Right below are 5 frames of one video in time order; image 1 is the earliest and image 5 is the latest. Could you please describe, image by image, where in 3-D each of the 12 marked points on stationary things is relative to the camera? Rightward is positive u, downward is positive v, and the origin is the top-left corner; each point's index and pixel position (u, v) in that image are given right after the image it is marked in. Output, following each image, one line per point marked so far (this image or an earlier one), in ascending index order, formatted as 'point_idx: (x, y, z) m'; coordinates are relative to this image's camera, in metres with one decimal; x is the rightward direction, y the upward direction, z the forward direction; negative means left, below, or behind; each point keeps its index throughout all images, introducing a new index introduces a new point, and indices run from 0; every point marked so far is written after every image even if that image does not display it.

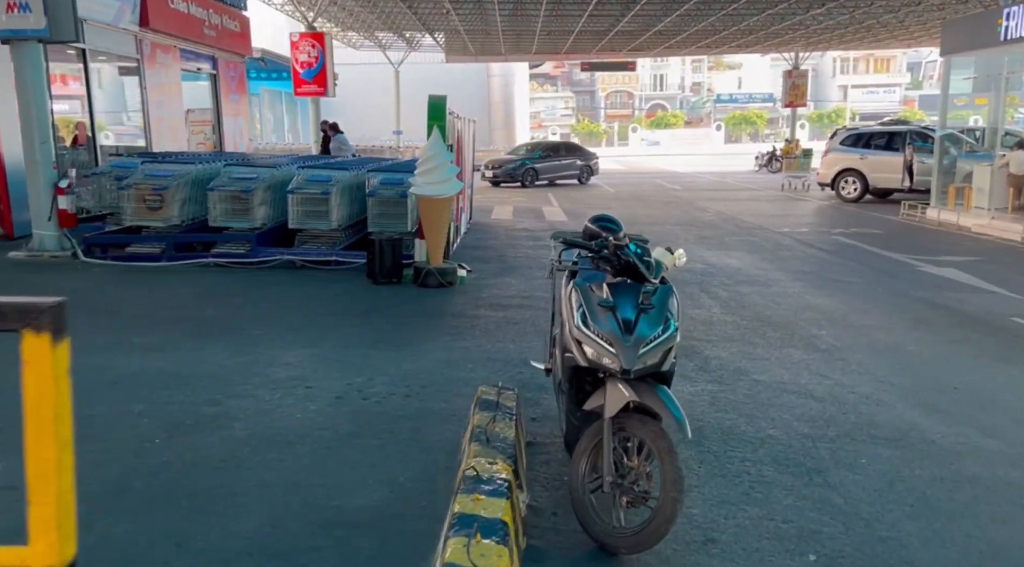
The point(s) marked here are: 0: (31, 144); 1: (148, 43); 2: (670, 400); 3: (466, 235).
0: (-5.4, +1.6, +8.7) m
1: (-6.7, +4.5, +14.3) m
2: (+0.6, -0.5, +3.2) m
3: (-0.8, +0.8, +13.1) m
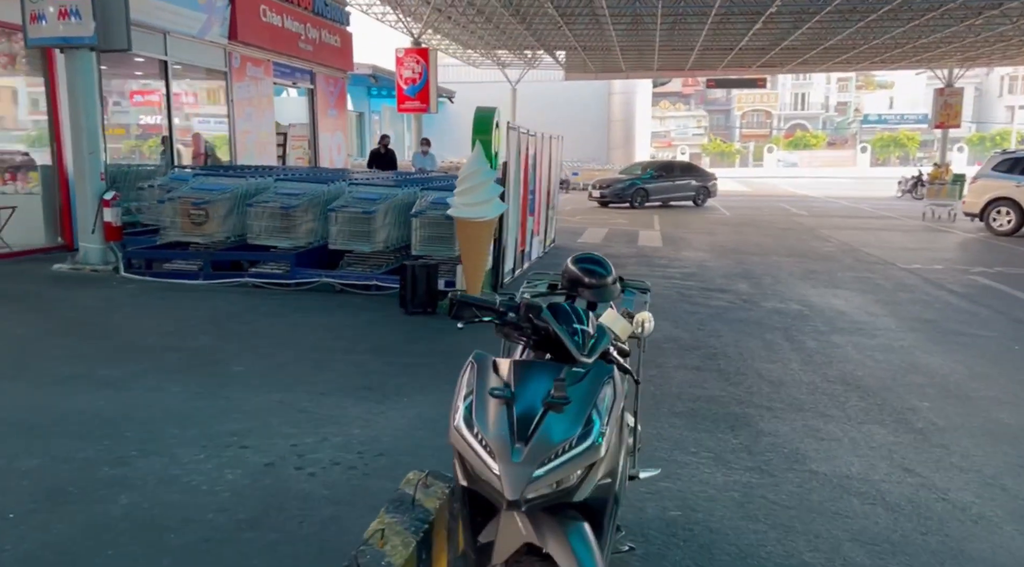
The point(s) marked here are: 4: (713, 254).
0: (-4.8, +1.4, +8.6) m
1: (-5.0, +4.2, +14.4) m
2: (+0.2, -0.7, +2.1) m
3: (+0.4, +0.3, +12.2) m
4: (+3.8, +0.6, +14.6) m
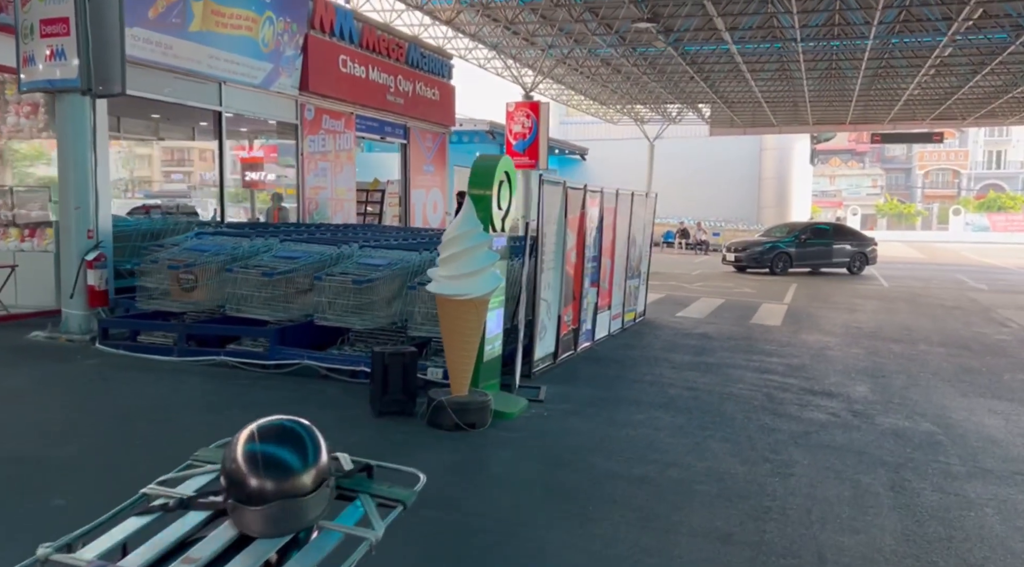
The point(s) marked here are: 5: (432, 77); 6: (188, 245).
0: (-4.5, +0.7, +7.8) m
1: (-3.5, +3.1, +13.7) m
2: (-1.0, -1.0, +0.3) m
3: (+1.3, -0.8, +10.2) m
4: (+5.0, -0.8, +11.9) m
5: (-1.8, +4.6, +17.4) m
6: (-3.4, +0.4, +8.1) m
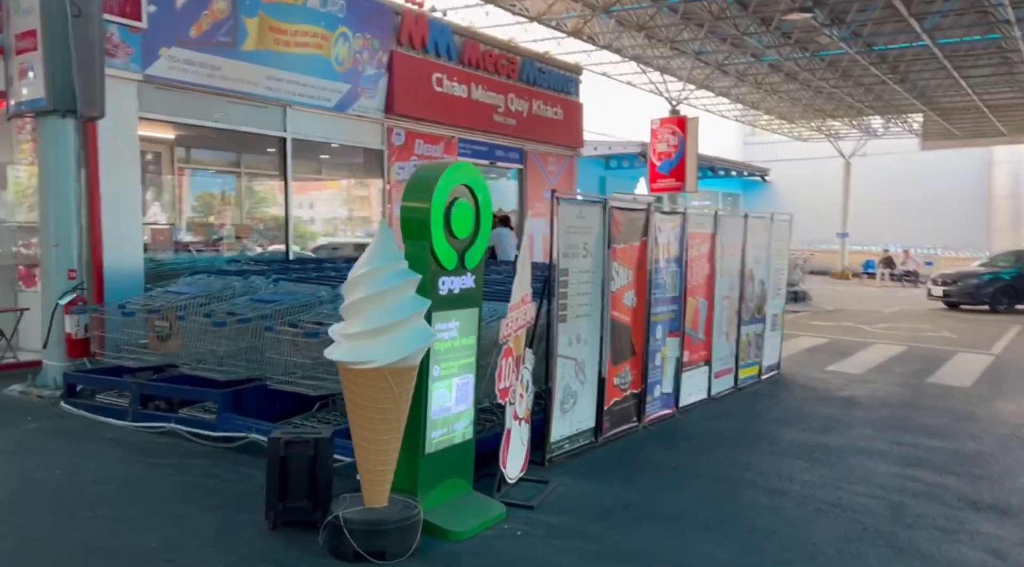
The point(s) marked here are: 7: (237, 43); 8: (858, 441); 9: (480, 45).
0: (-4.2, +0.3, +7.0) m
1: (-1.7, +2.5, +12.6) m
2: (-2.7, -1.2, -1.1) m
3: (+2.0, -1.3, +7.8) m
4: (+6.0, -1.4, +8.6) m
5: (+0.9, +3.8, +15.8) m
6: (-3.1, 0.0, +7.1) m
7: (-3.4, +3.0, +9.7) m
8: (+3.0, -1.4, +6.7) m
9: (-0.5, +4.2, +13.8) m
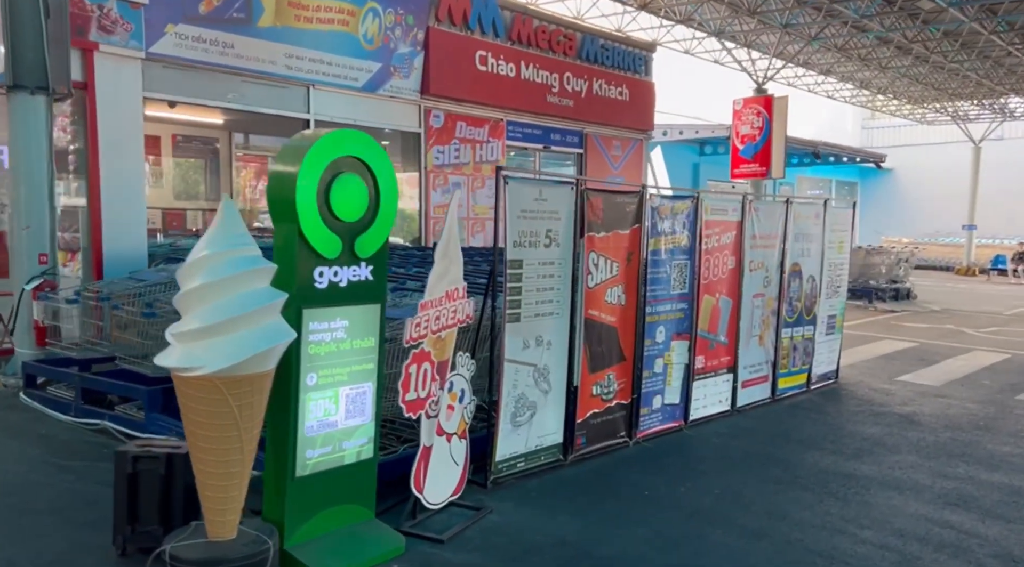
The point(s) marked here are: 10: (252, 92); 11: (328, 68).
0: (-4.3, +0.5, +6.8) m
1: (-1.0, +2.6, +11.9) m
2: (-4.1, -1.1, -1.4) m
3: (+1.9, -1.2, +6.8) m
4: (+6.0, -1.4, +6.9) m
5: (+2.0, +4.0, +14.7) m
6: (-3.2, +0.1, +6.7) m
7: (-3.1, +3.1, +9.3) m
8: (+2.8, -1.4, +5.5) m
9: (+0.3, +4.4, +13.0) m
10: (-3.2, +2.3, +9.6) m
11: (-2.4, +2.8, +10.2) m
